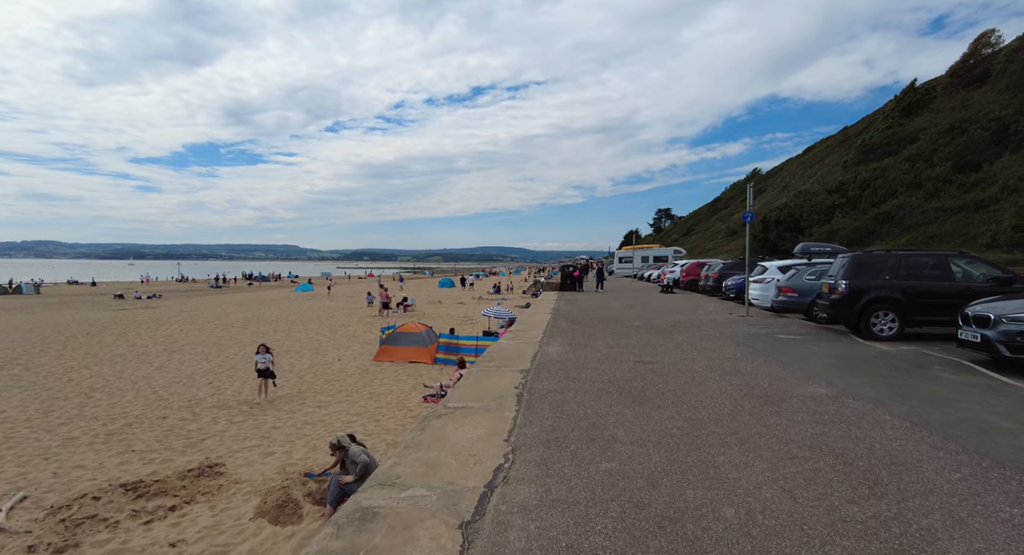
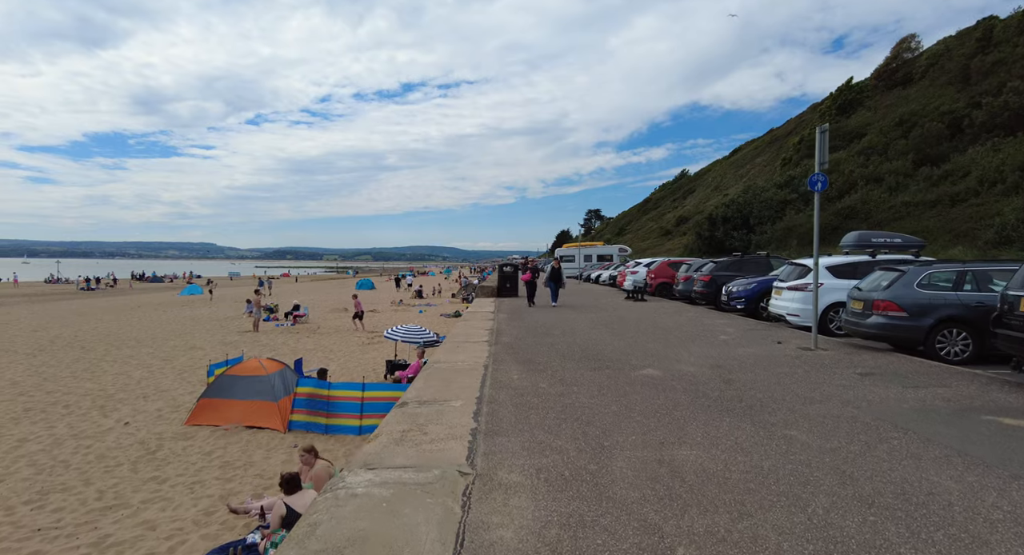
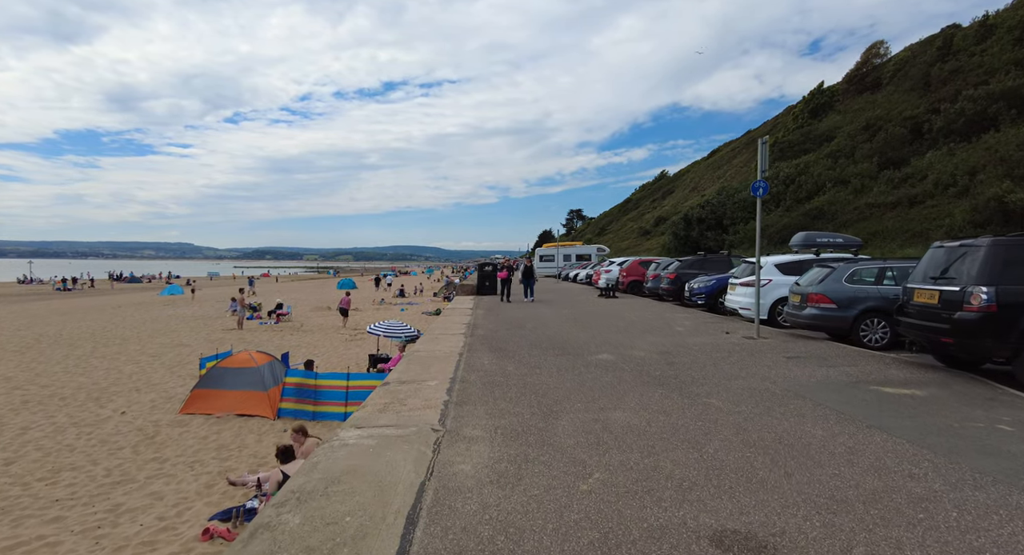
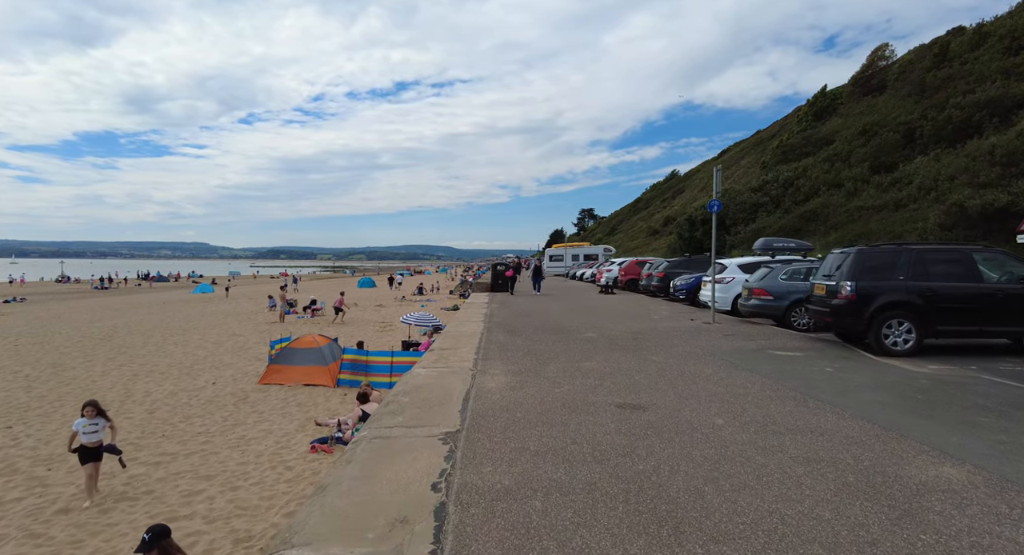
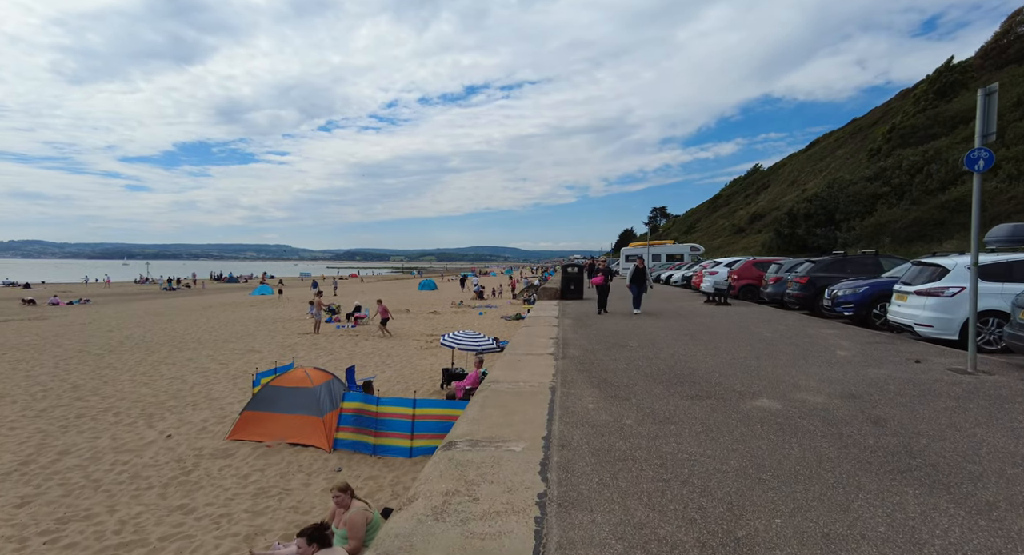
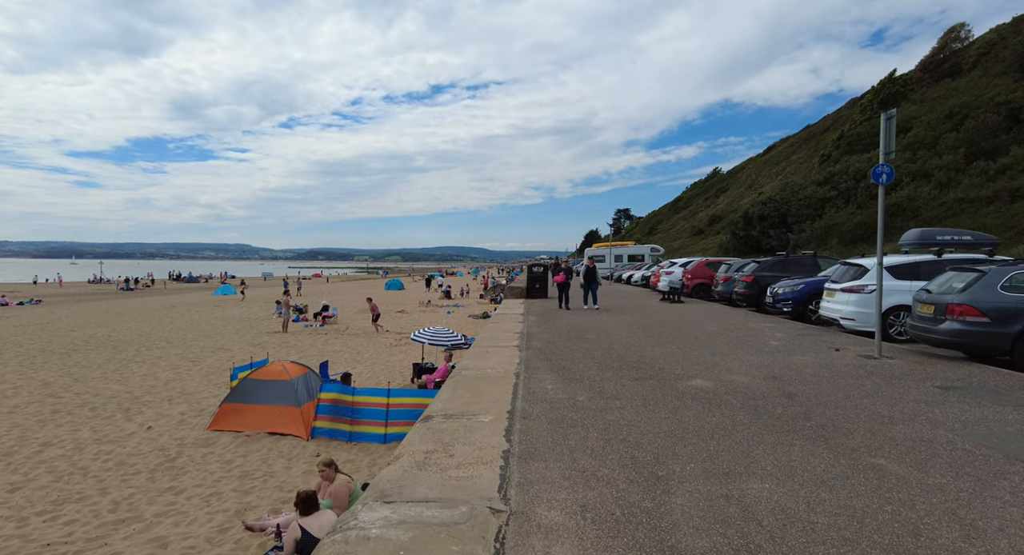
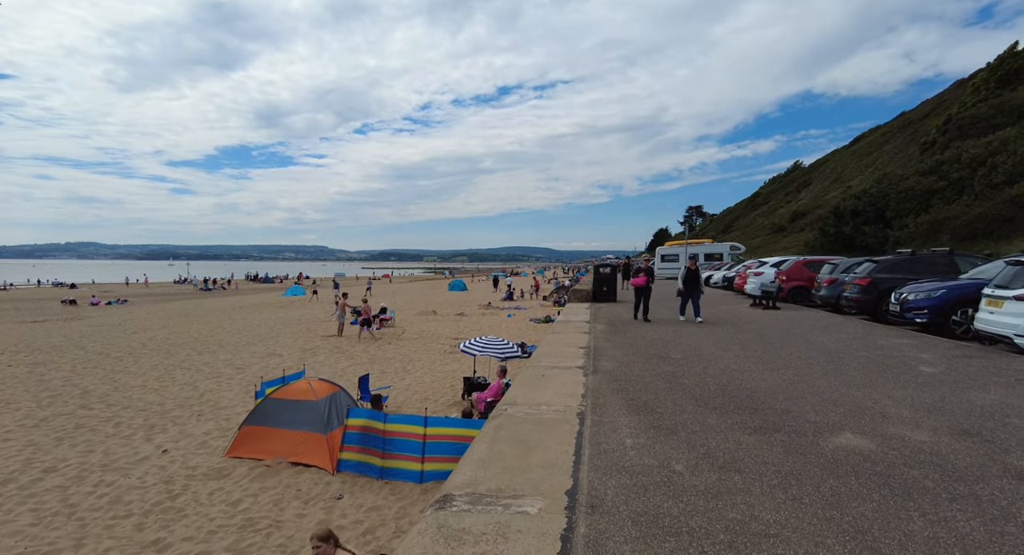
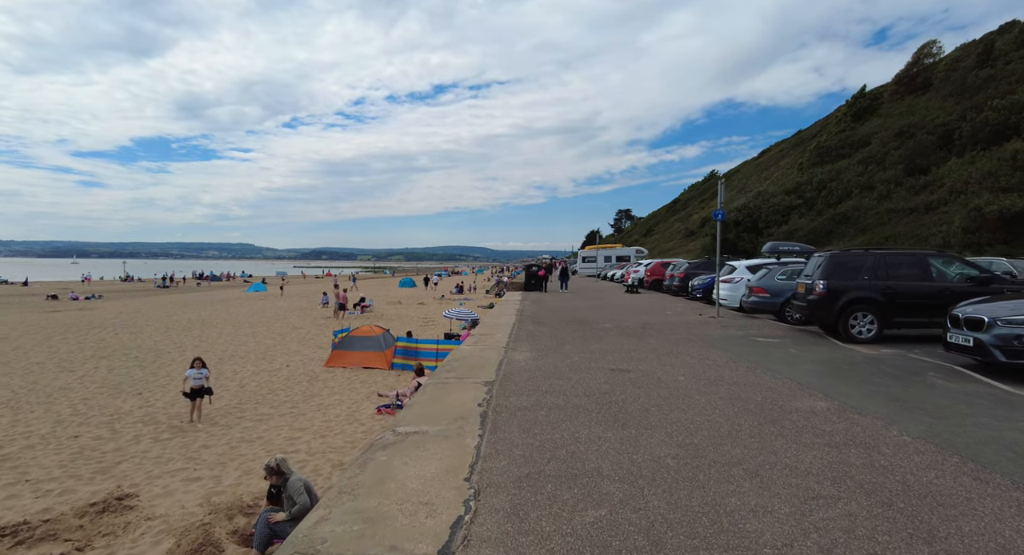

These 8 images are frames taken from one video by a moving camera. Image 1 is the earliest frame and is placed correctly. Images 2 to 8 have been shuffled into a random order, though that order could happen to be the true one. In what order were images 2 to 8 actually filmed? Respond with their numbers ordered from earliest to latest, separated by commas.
8, 4, 3, 2, 6, 5, 7
